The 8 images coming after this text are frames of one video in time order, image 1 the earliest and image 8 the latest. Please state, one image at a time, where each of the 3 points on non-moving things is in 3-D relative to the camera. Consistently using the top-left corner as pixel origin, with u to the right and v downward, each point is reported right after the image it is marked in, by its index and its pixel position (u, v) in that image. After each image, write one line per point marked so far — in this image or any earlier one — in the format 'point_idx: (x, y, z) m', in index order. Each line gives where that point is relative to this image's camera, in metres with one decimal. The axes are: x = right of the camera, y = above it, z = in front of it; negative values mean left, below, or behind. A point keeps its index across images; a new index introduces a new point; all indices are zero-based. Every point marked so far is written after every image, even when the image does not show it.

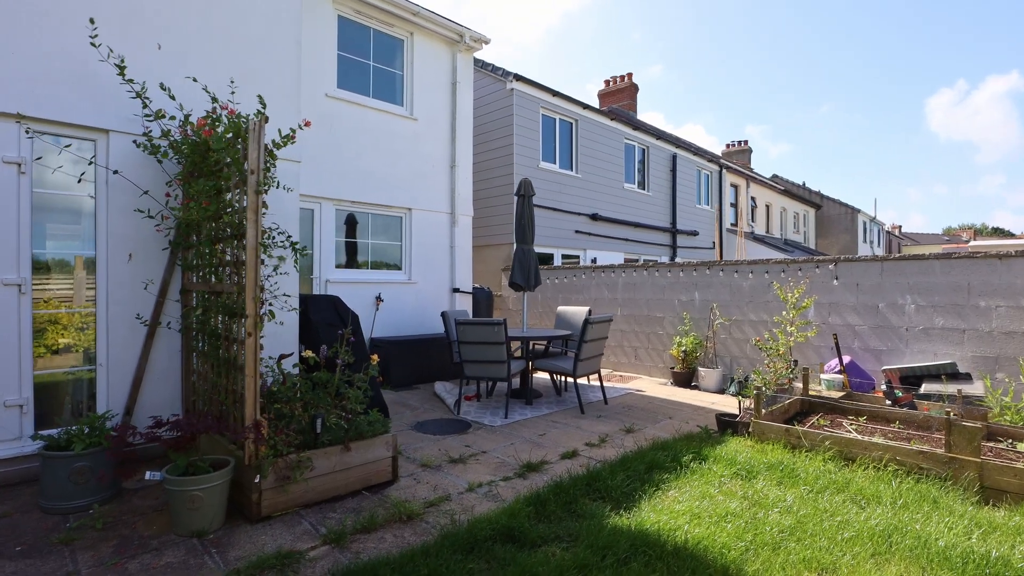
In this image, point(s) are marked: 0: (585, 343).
0: (+0.7, -0.6, +5.4) m
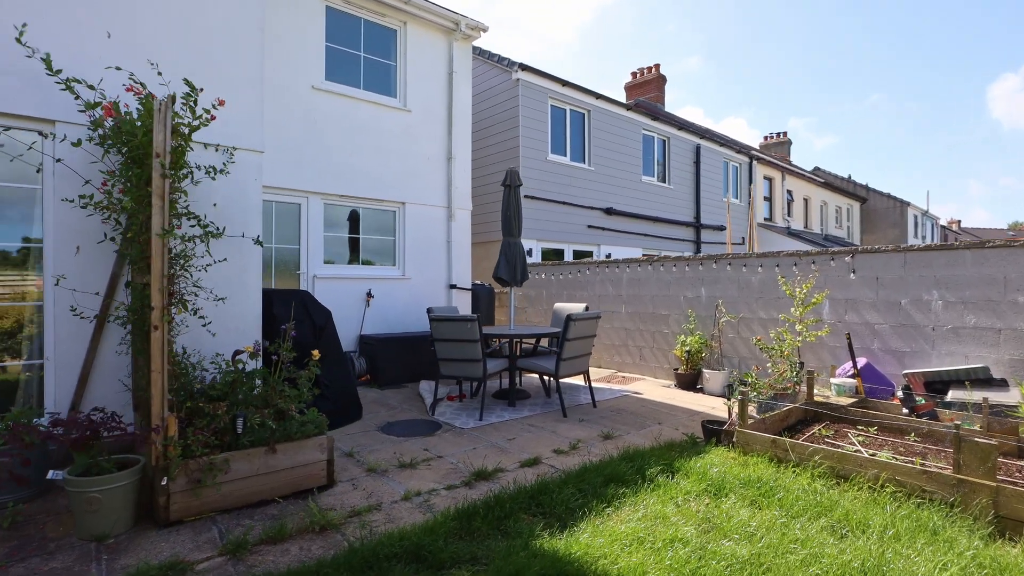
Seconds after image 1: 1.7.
0: (+0.5, -0.5, +5.0) m
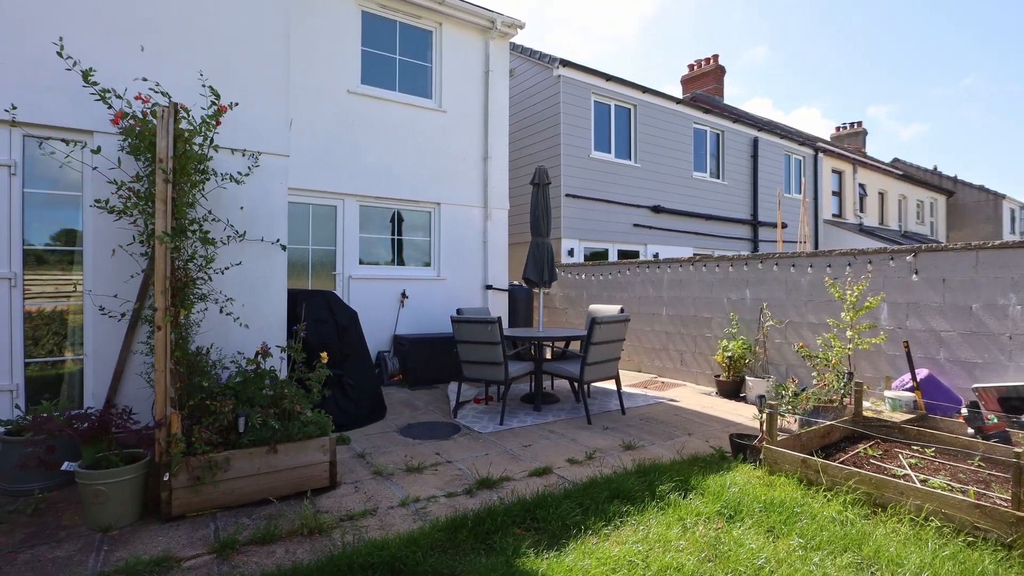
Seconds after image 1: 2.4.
0: (+0.7, -0.5, +4.8) m
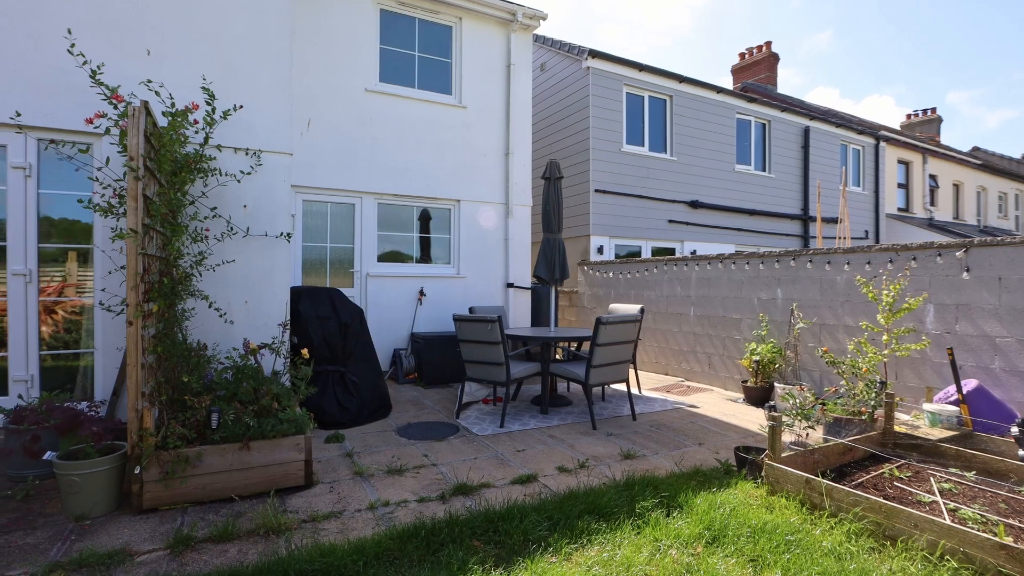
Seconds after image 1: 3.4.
0: (+0.7, -0.5, +4.5) m
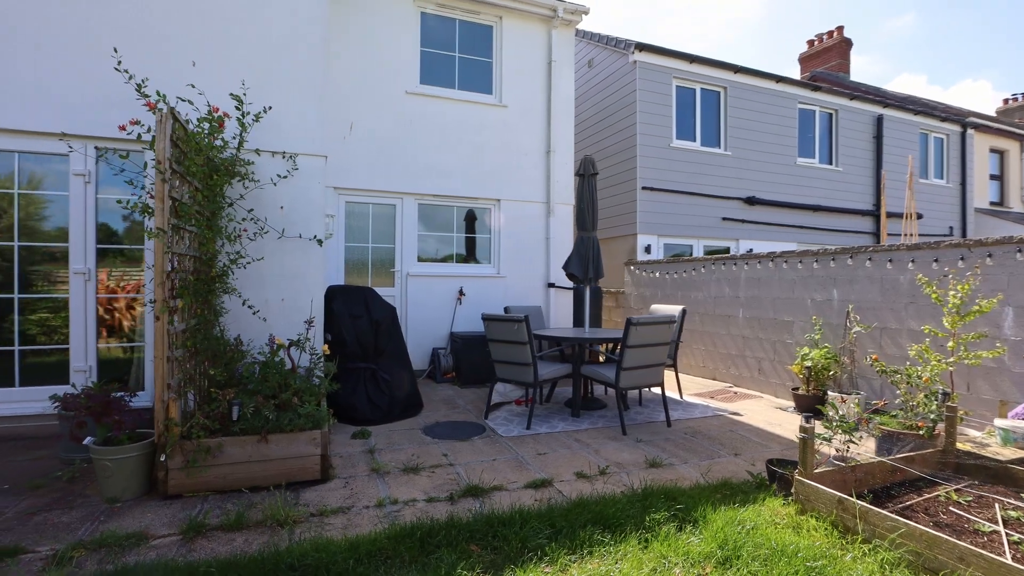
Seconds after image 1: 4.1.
0: (+1.0, -0.5, +4.4) m
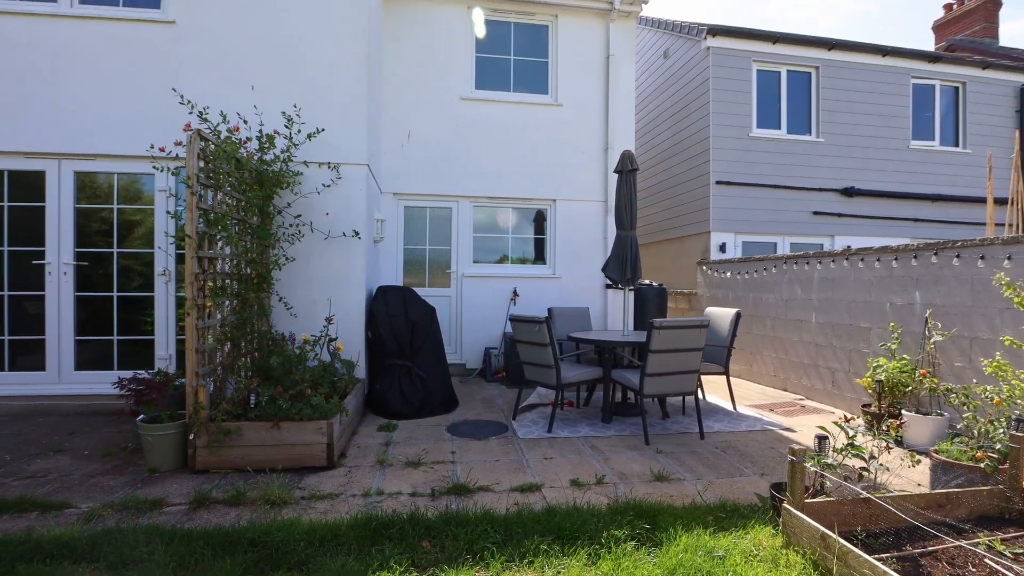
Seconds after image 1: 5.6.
0: (+1.1, -0.5, +4.1) m
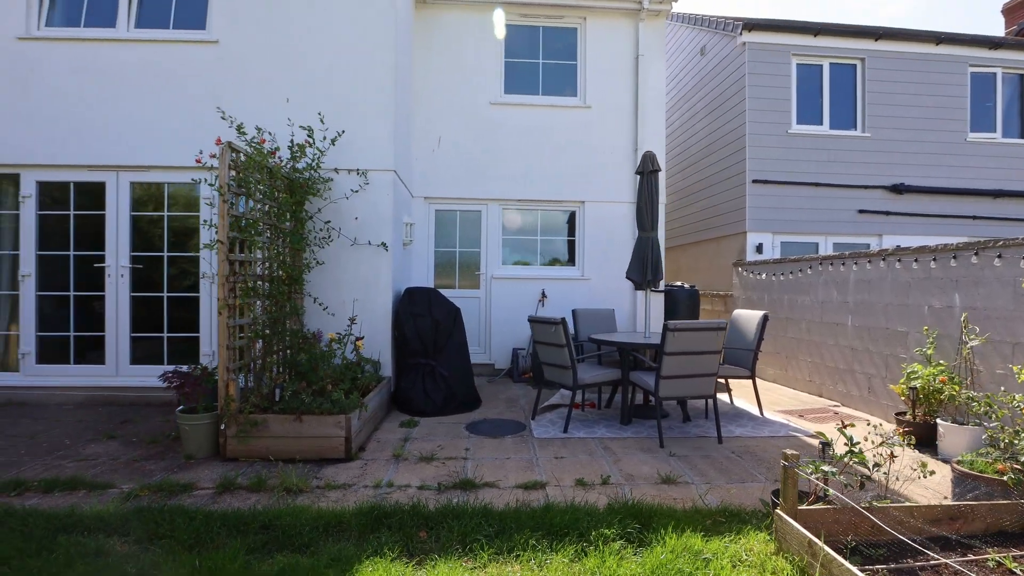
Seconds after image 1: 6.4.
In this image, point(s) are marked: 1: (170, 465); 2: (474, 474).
0: (+1.2, -0.5, +4.1) m
1: (-2.3, -1.2, +3.6) m
2: (-0.2, -1.2, +3.5) m
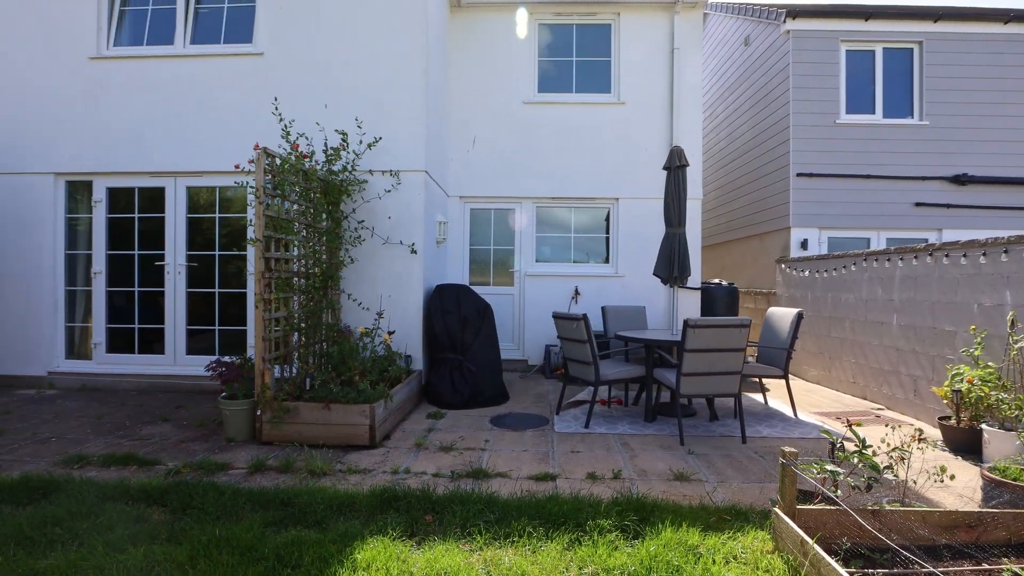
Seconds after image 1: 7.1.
0: (+1.4, -0.5, +4.0) m
1: (-2.2, -1.2, +3.9) m
2: (-0.1, -1.2, +3.6) m
